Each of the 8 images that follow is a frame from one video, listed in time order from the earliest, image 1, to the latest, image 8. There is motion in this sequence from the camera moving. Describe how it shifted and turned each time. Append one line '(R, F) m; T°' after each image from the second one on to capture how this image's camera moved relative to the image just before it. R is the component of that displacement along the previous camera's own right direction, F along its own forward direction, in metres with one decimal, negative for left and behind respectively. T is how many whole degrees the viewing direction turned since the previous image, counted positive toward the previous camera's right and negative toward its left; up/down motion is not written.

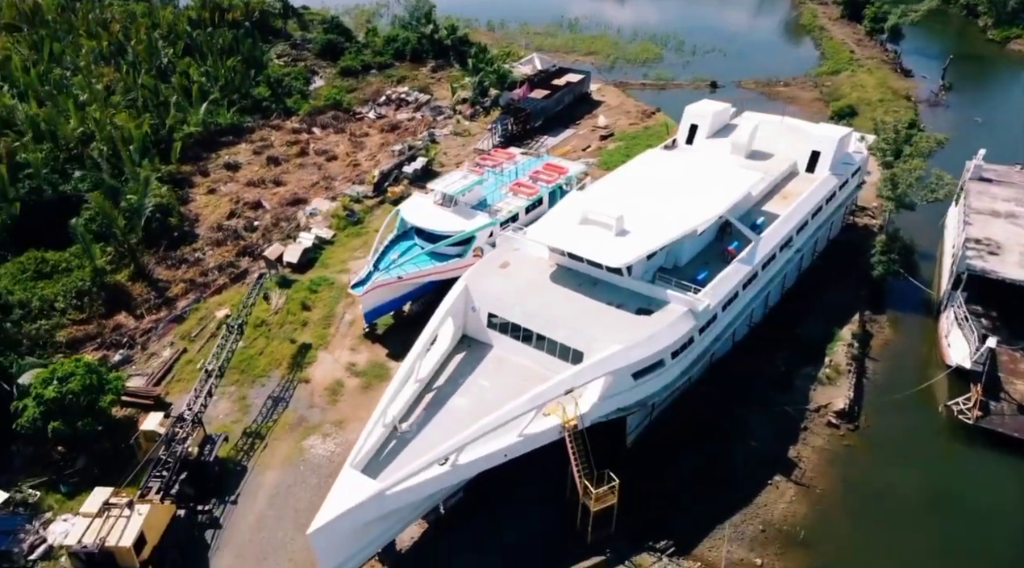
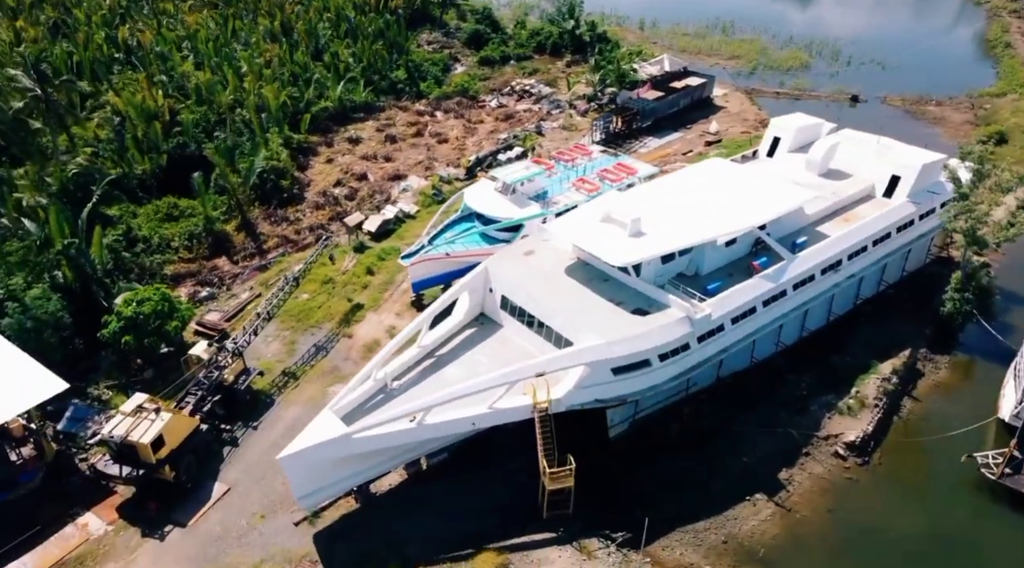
(+3.7, -0.6) m; -12°
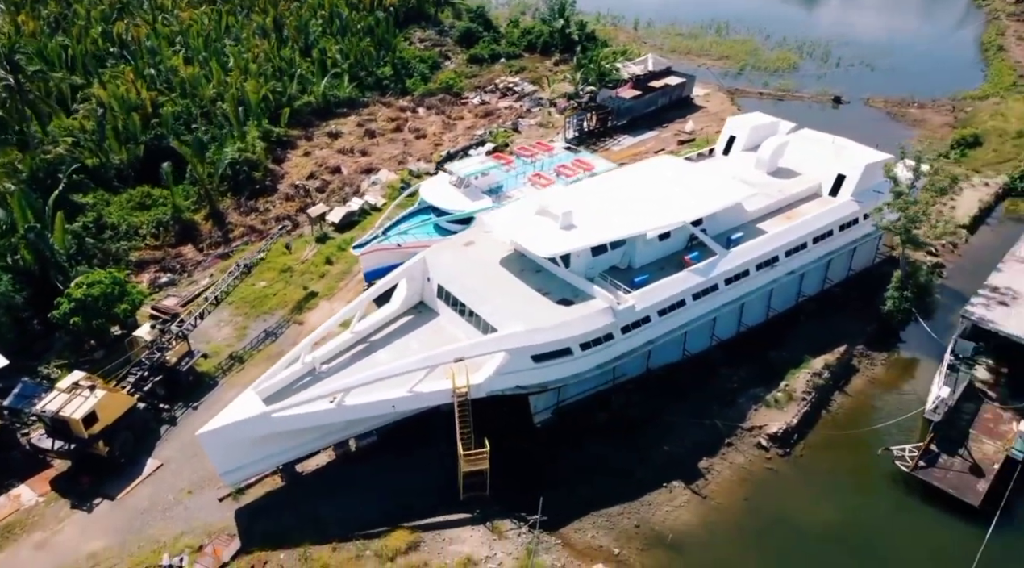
(+2.1, -0.4) m; -1°
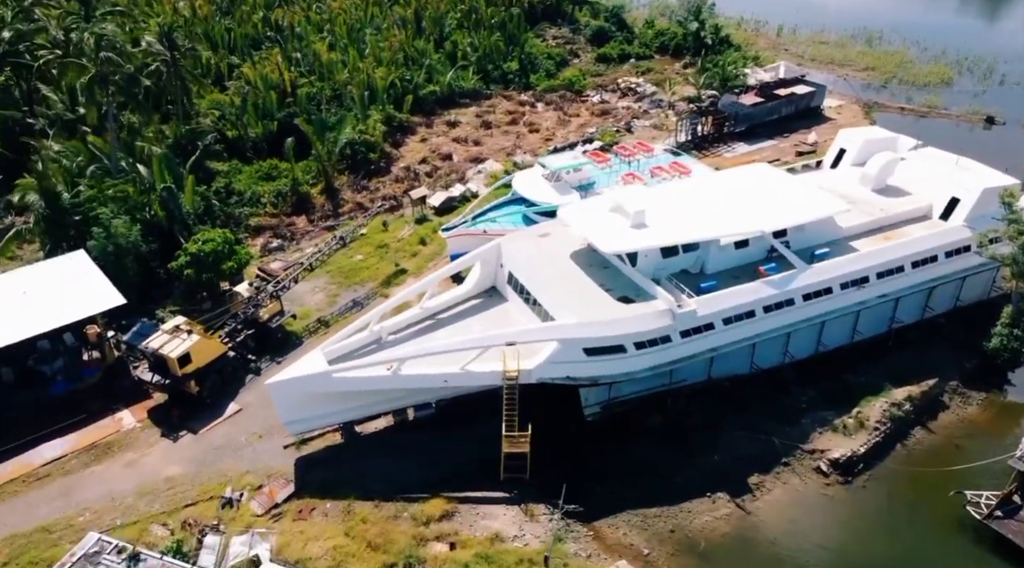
(+1.6, -0.3) m; -10°
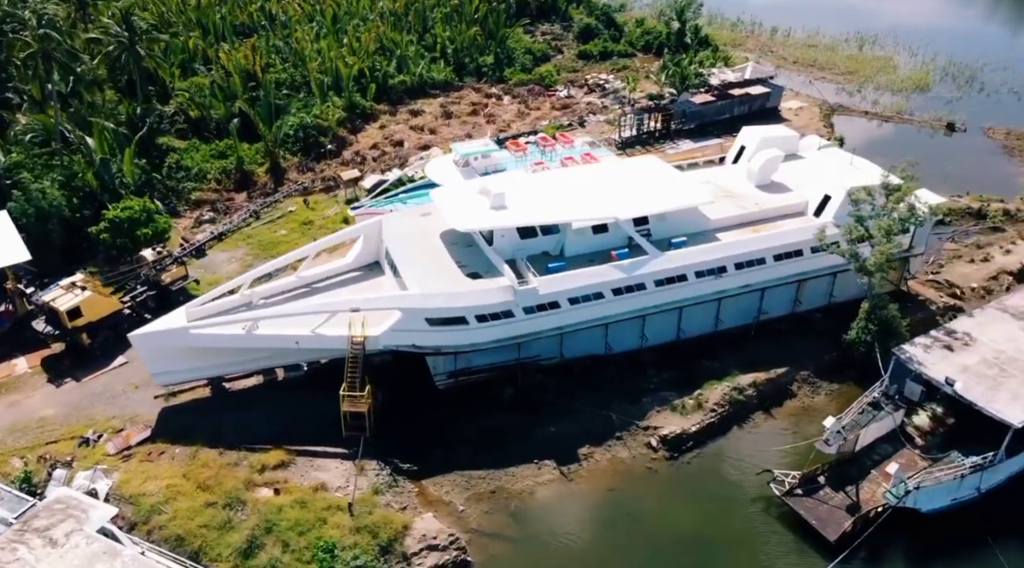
(+4.8, -1.0) m; -3°
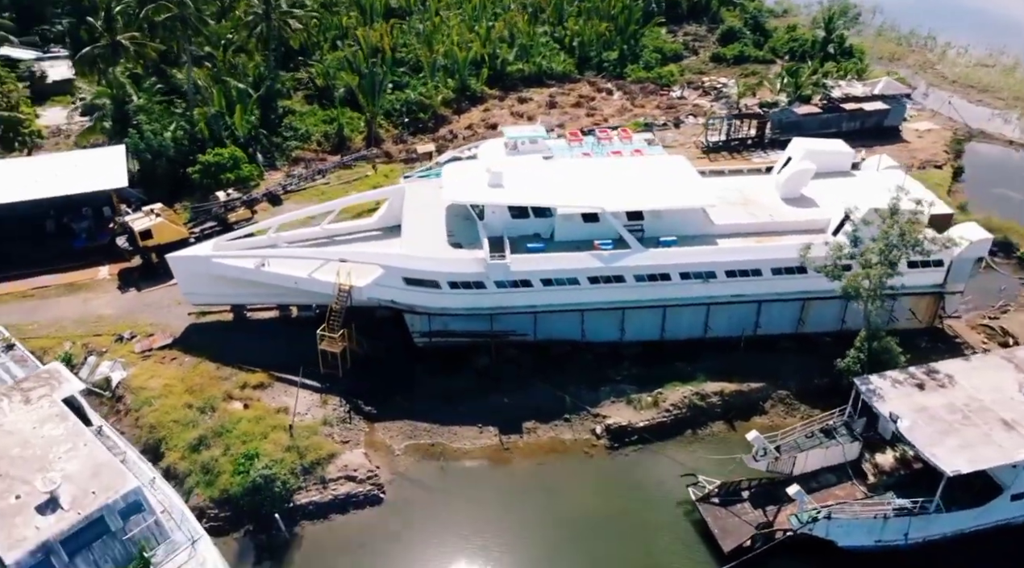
(+5.2, -0.3) m; -13°
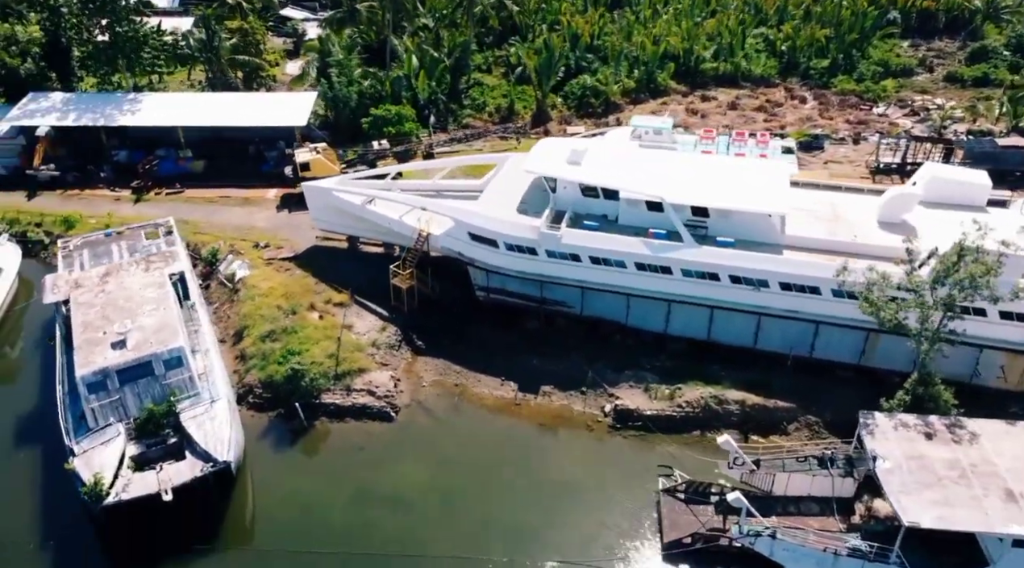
(+5.0, -0.4) m; -18°
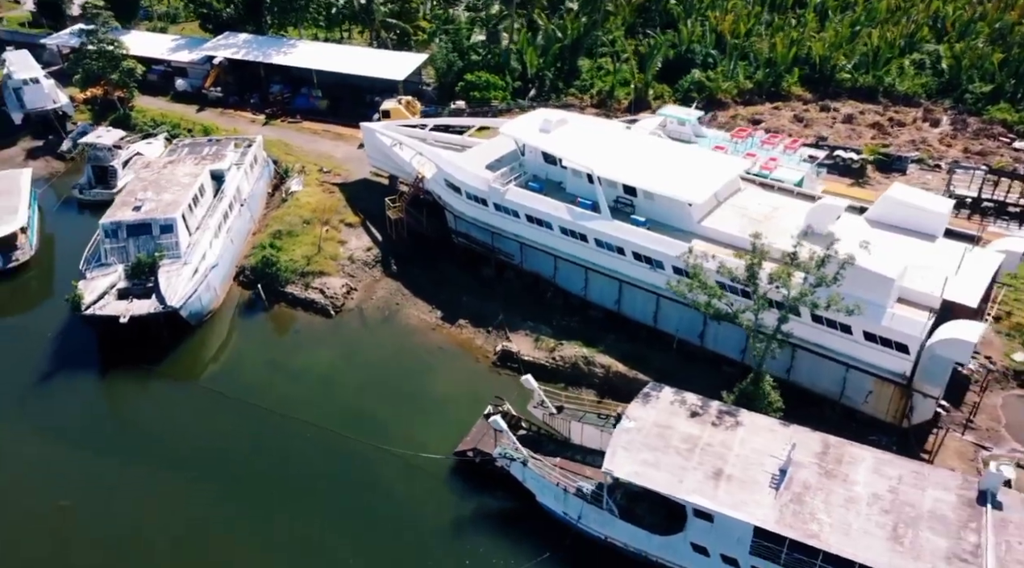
(+8.6, -1.2) m; -17°
